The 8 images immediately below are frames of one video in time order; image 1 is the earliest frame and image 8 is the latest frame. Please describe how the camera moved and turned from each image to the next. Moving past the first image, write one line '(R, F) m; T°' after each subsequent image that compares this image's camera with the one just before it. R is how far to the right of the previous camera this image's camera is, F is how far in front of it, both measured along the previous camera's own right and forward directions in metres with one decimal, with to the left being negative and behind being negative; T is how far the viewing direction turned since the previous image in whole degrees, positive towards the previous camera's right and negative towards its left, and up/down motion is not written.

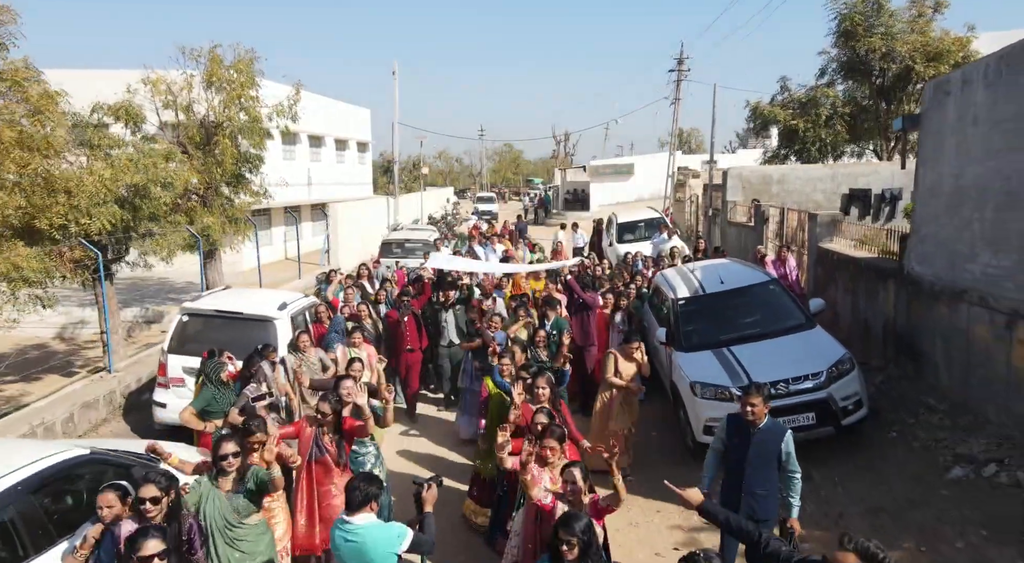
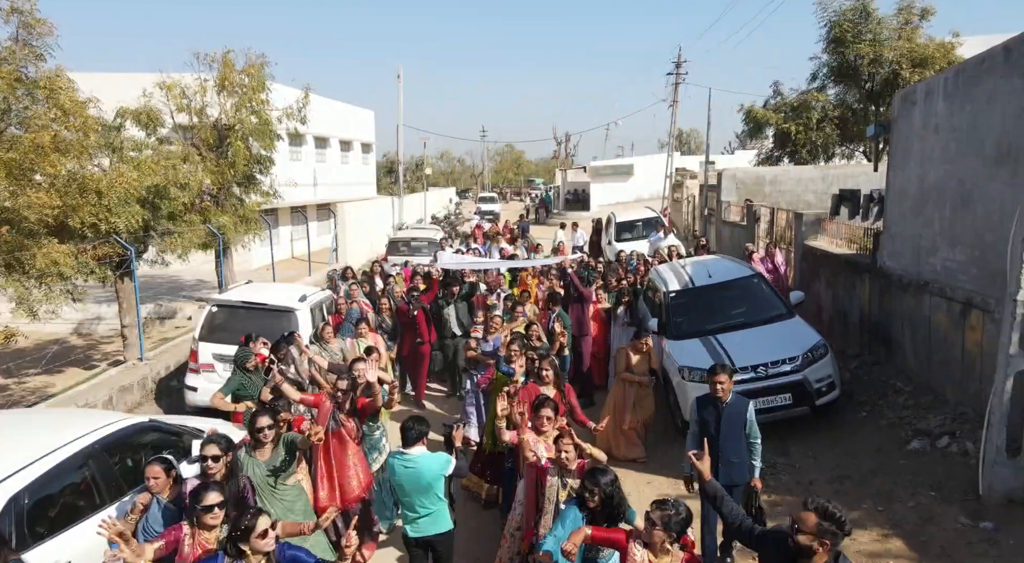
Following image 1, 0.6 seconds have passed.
(0.0, -0.6) m; 0°
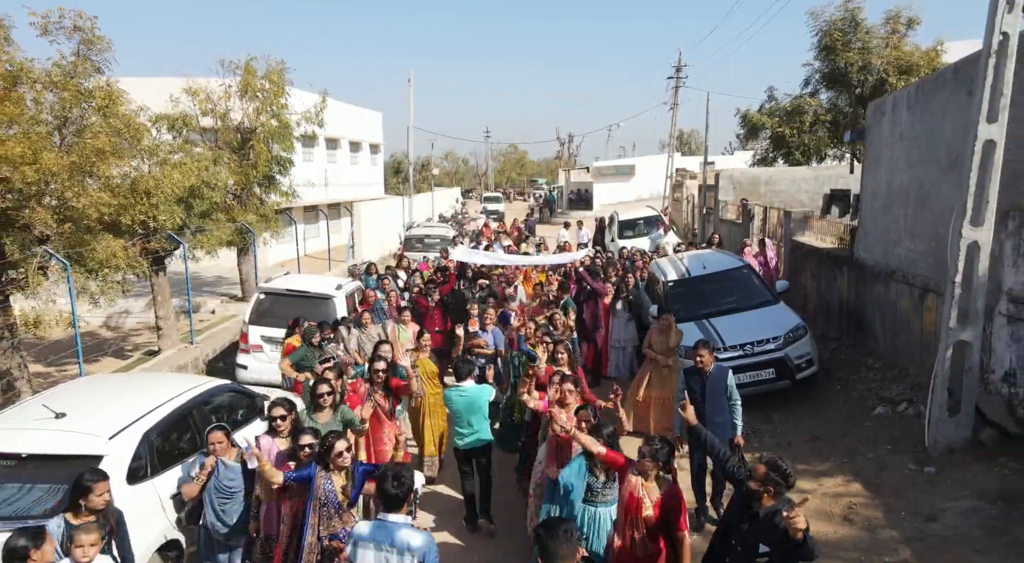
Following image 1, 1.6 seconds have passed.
(-0.2, -0.9) m; 0°
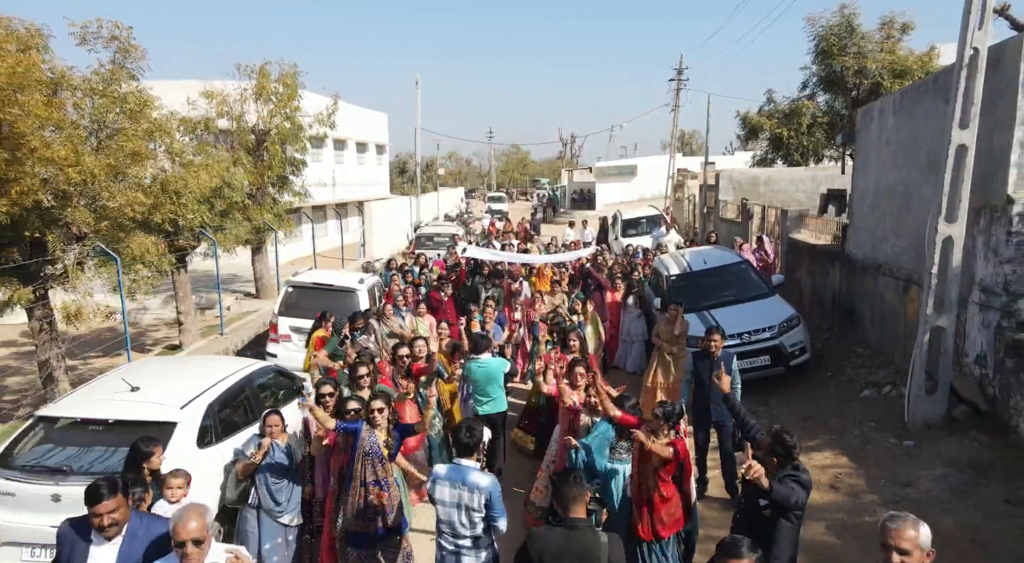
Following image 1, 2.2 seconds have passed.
(-0.1, -0.6) m; 0°
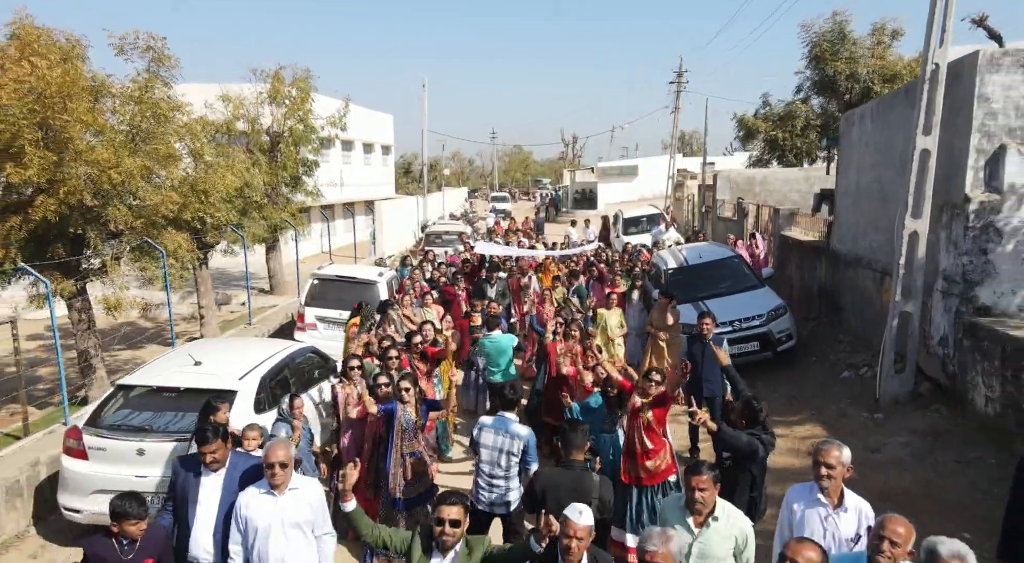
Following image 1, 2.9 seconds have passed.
(-0.1, -0.7) m; 0°
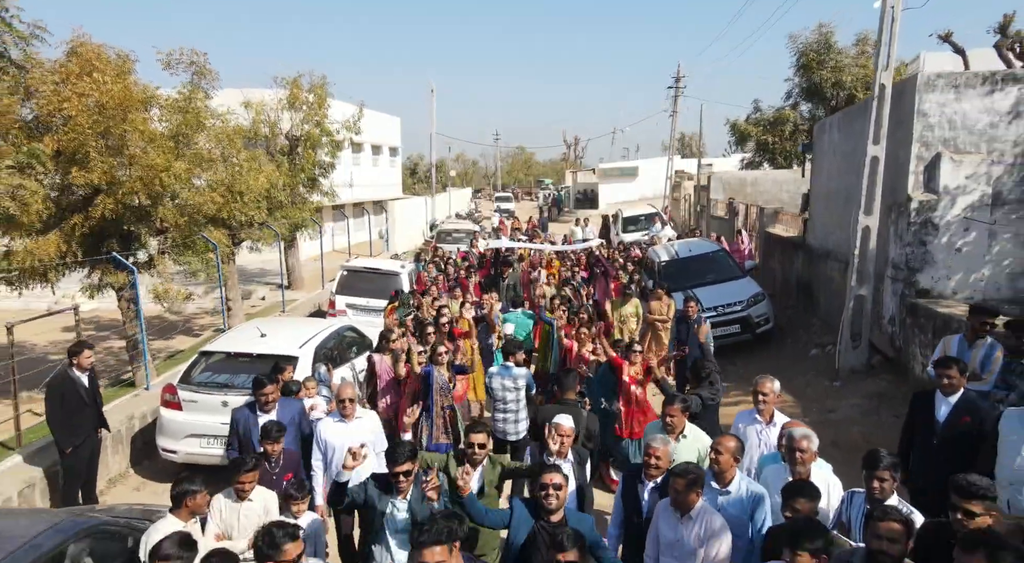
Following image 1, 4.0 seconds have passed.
(-0.1, -1.1) m; 0°
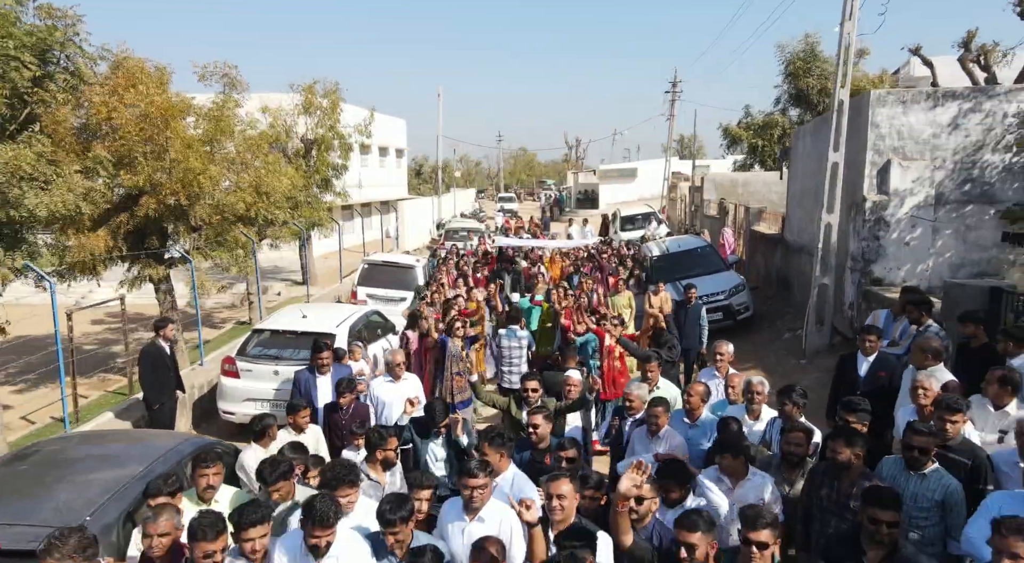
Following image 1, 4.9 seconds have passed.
(-0.1, -1.1) m; 0°
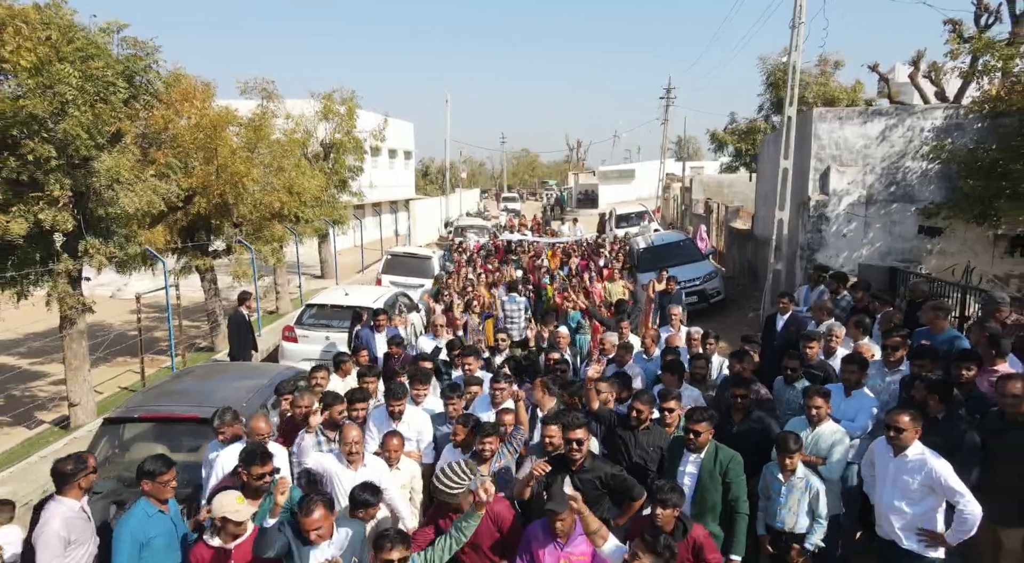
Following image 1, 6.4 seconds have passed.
(0.0, -1.7) m; 0°
